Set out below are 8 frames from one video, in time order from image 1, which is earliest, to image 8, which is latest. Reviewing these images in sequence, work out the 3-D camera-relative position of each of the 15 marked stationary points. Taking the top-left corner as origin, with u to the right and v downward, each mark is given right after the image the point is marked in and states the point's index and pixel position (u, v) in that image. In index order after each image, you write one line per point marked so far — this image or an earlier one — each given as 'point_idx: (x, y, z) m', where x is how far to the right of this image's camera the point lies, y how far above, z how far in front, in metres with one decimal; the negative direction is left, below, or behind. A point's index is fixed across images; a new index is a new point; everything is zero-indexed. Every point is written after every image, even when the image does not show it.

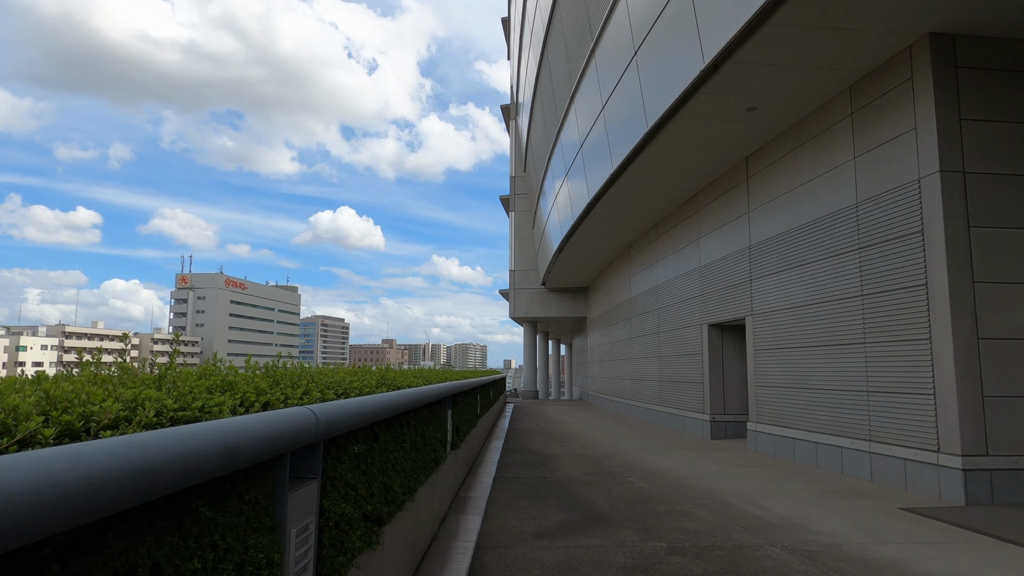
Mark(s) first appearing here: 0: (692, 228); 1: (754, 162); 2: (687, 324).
0: (+3.7, +1.3, +14.3) m
1: (+4.0, +2.1, +11.3) m
2: (+3.7, -0.8, +14.7) m
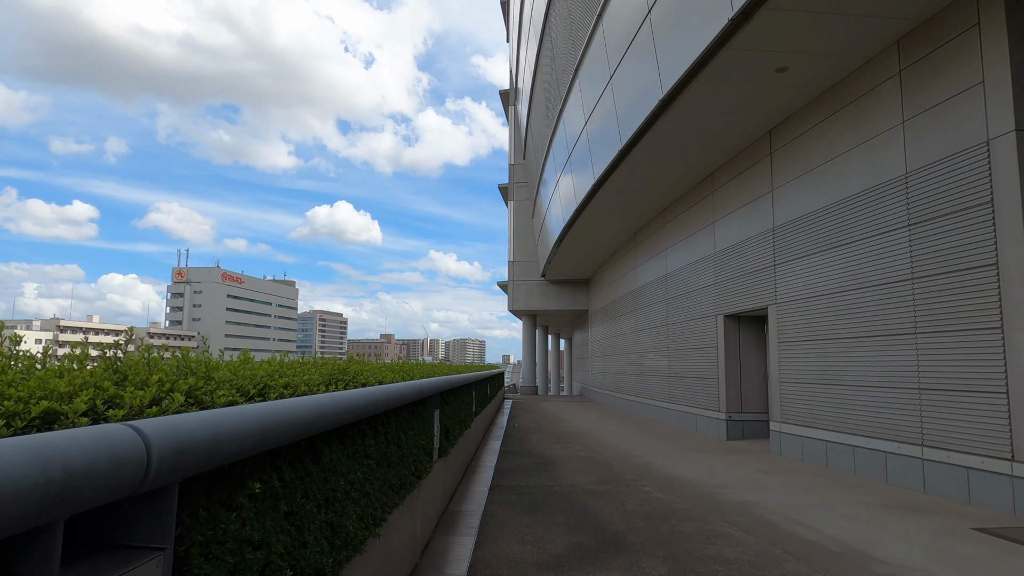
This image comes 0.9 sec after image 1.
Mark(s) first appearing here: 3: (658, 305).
0: (+3.7, +1.5, +13.2) m
1: (+4.0, +2.3, +10.3) m
2: (+3.7, -0.5, +13.6) m
3: (+3.5, -0.4, +16.5) m
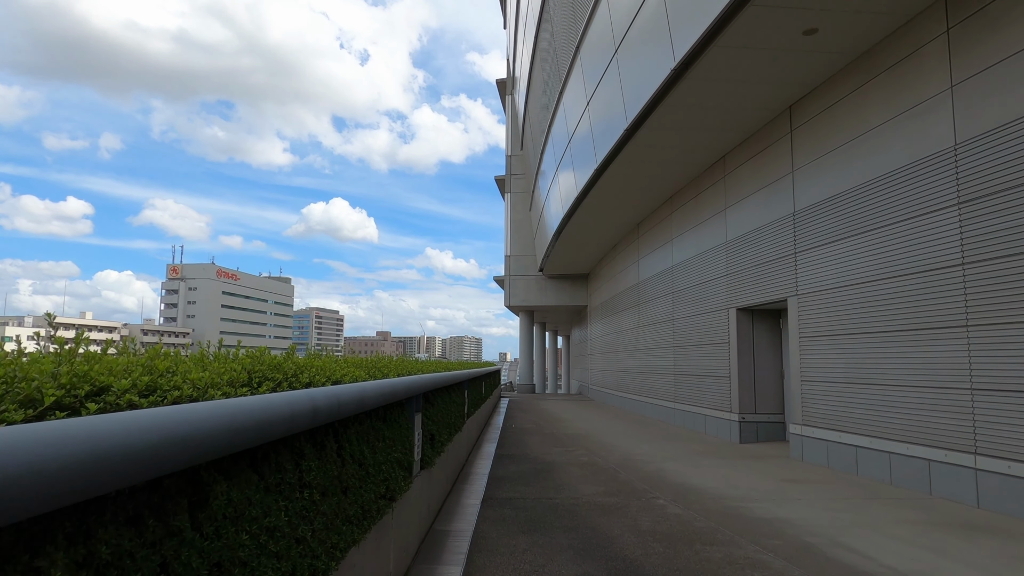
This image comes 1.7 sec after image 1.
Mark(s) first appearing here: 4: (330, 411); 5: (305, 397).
0: (+3.7, +1.6, +12.3) m
1: (+4.0, +2.4, +9.4) m
2: (+3.6, -0.4, +12.7) m
3: (+3.4, -0.3, +15.6) m
4: (-0.7, -0.4, +2.4) m
5: (-0.7, -0.4, +2.3) m
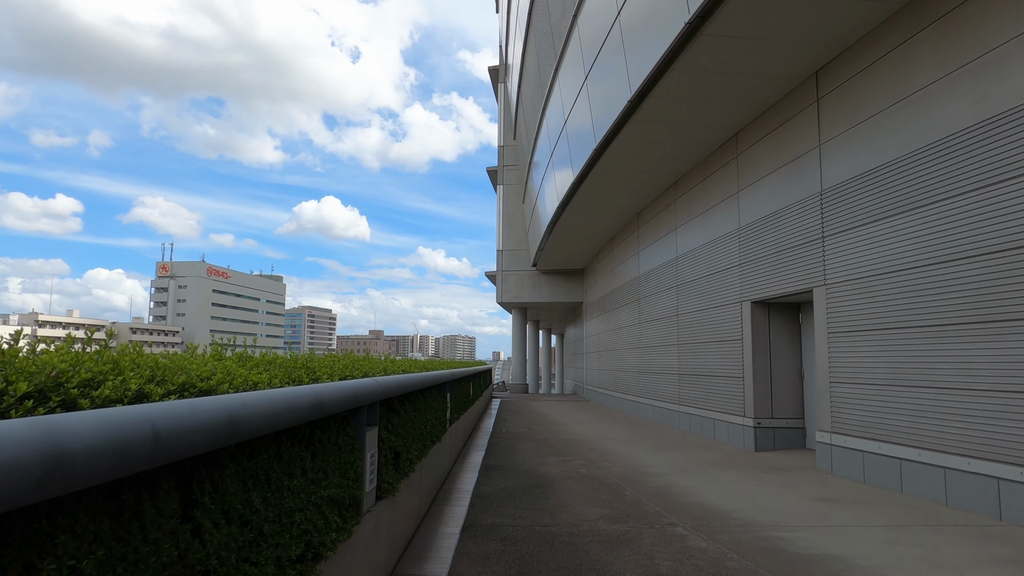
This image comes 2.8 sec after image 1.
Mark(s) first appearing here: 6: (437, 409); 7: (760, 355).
0: (+3.5, +1.8, +11.2) m
1: (+3.8, +2.6, +8.3) m
2: (+3.4, -0.2, +11.6) m
3: (+3.2, -0.1, +14.5) m
4: (-0.7, -0.3, +1.3) m
5: (-0.7, -0.2, +1.1) m
6: (-0.8, -1.2, +6.9) m
7: (+3.6, -1.0, +10.1) m
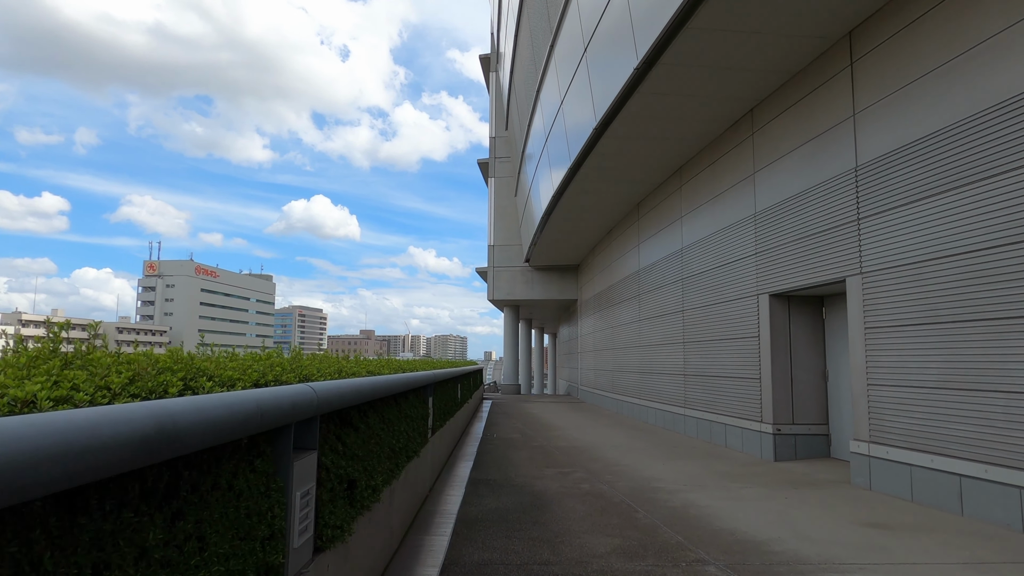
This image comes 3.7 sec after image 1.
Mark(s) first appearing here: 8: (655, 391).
0: (+3.4, +1.9, +10.2) m
1: (+3.8, +2.7, +7.3) m
2: (+3.3, -0.1, +10.6) m
3: (+3.1, 0.0, +13.5) m
4: (-0.7, -0.2, +0.2) m
5: (-0.7, -0.1, 0.0) m
6: (-0.8, -1.1, +5.8) m
7: (+3.5, -0.9, +9.1) m
8: (+2.9, -2.1, +14.0) m
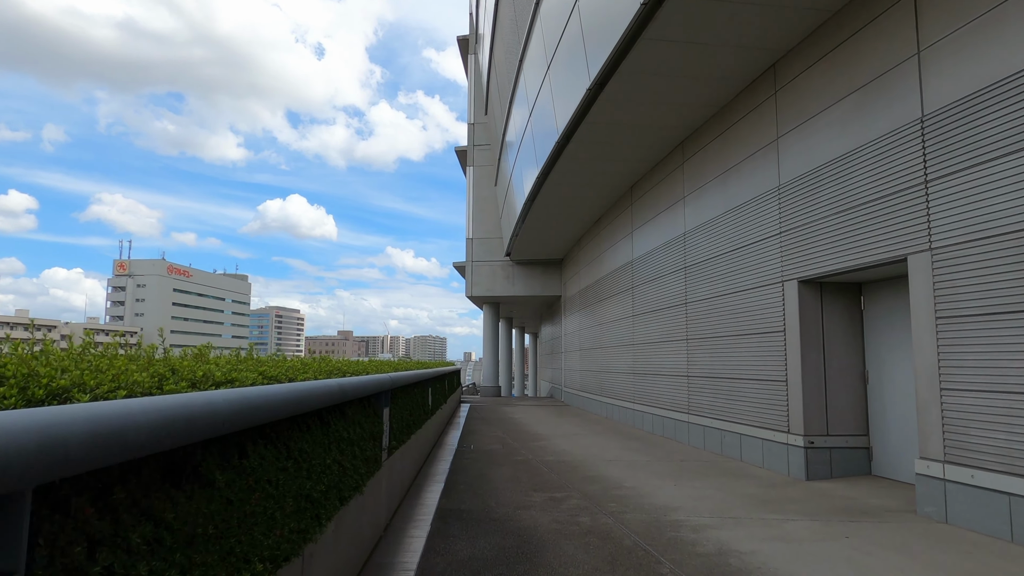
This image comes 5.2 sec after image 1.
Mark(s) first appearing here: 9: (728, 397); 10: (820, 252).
0: (+3.1, +2.0, +8.7) m
1: (+3.6, +2.8, +5.8) m
2: (+3.1, 0.0, +9.1) m
3: (+2.7, +0.2, +12.0) m
4: (-0.7, 0.0, -1.4) m
5: (-0.7, +0.1, -1.6) m
6: (-0.9, -0.9, +4.2) m
7: (+3.3, -0.7, +7.6) m
8: (+2.5, -1.9, +12.5) m
9: (+2.9, -1.5, +9.3) m
10: (+3.3, +0.4, +7.4) m
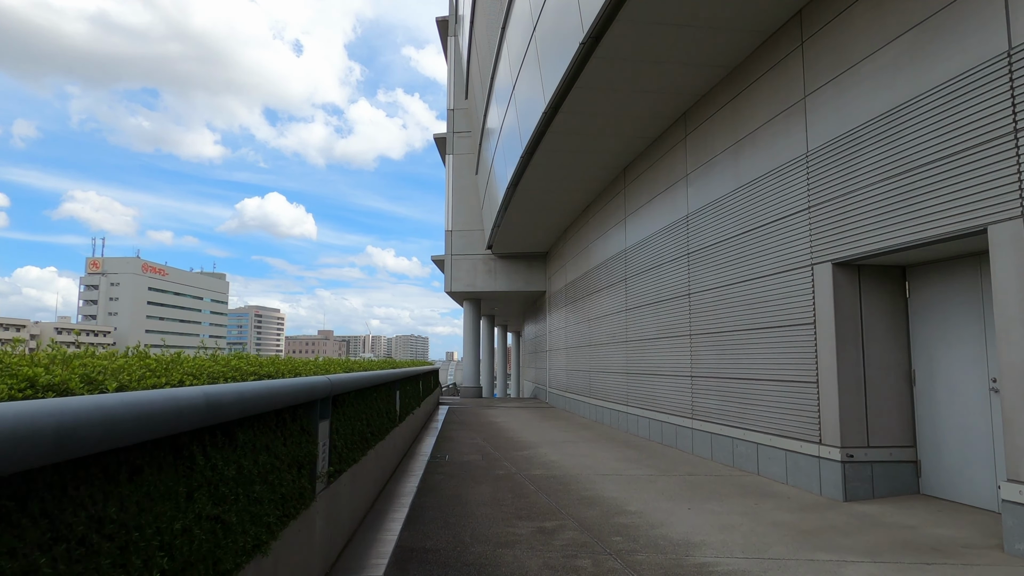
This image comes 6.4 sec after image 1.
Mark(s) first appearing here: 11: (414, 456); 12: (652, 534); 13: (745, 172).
0: (+2.9, +2.2, +7.5) m
1: (+3.5, +3.0, +4.6) m
2: (+2.8, +0.2, +7.9) m
3: (+2.4, +0.3, +10.8) m
4: (-0.6, +0.1, -2.7) m
5: (-0.6, +0.2, -2.9) m
6: (-1.0, -0.8, +2.9) m
7: (+3.1, -0.6, +6.4) m
8: (+2.2, -1.8, +11.2) m
9: (+2.7, -1.3, +8.1) m
10: (+3.1, +0.5, +6.2) m
11: (-1.4, -2.3, +9.4) m
12: (+1.0, -1.8, +5.1) m
13: (+2.8, +1.4, +8.2) m
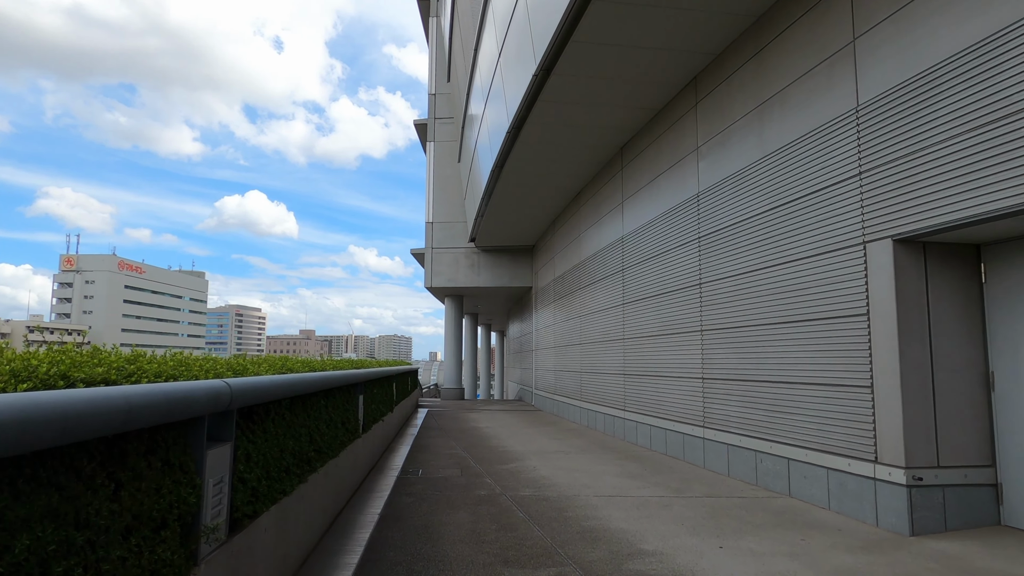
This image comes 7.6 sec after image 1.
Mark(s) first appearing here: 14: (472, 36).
0: (+2.8, +2.3, +6.3) m
1: (+3.4, +3.1, +3.4) m
2: (+2.7, +0.3, +6.7) m
3: (+2.2, +0.4, +9.5) m
4: (-0.5, +0.3, -4.0) m
5: (-0.5, +0.4, -4.2) m
6: (-1.1, -0.6, +1.5) m
7: (+3.0, -0.4, +5.2) m
8: (+2.0, -1.6, +10.0) m
9: (+2.5, -1.2, +6.8) m
10: (+3.0, +0.7, +5.0) m
11: (-1.5, -2.2, +8.1) m
12: (+0.9, -1.7, +3.9) m
13: (+2.6, +1.5, +7.0) m
14: (-1.1, +7.0, +19.4) m
